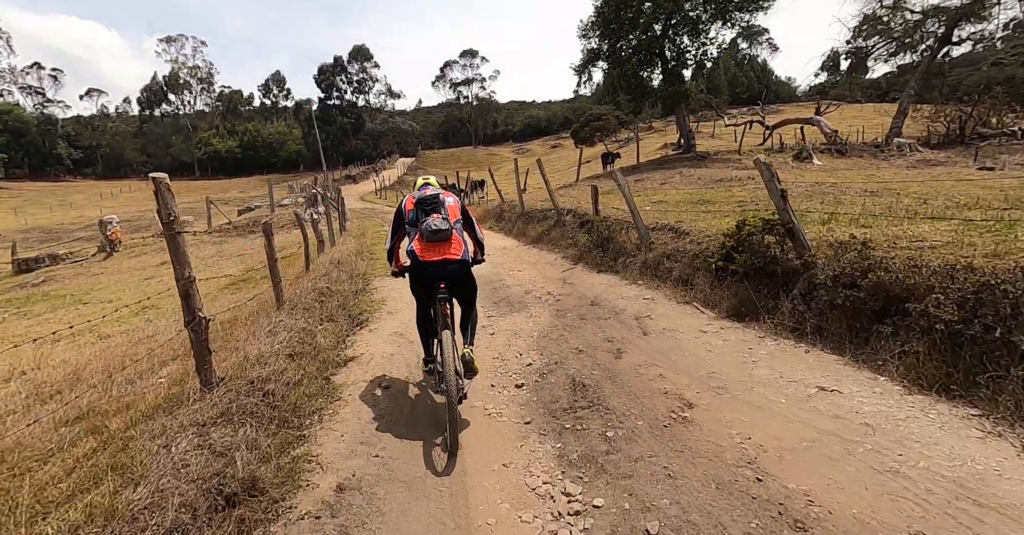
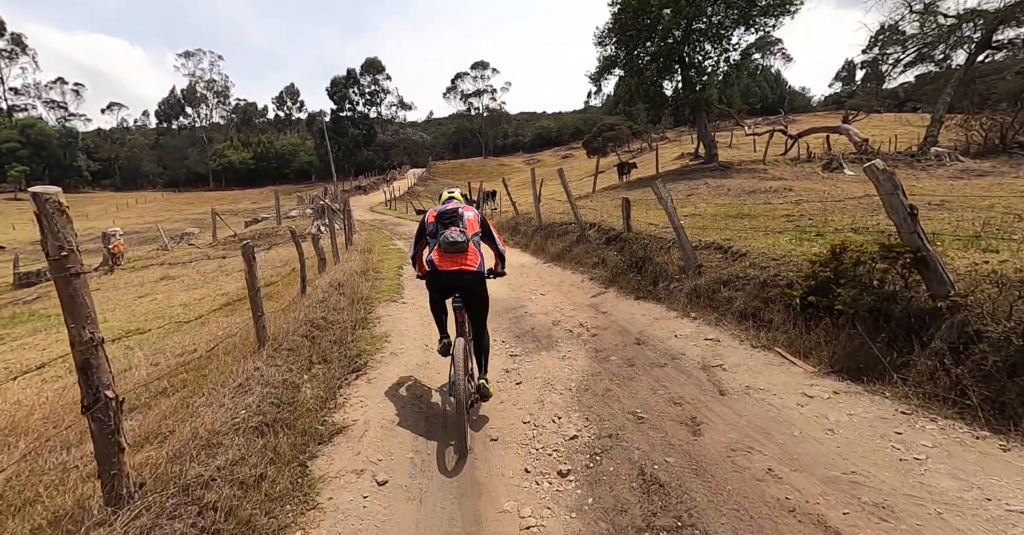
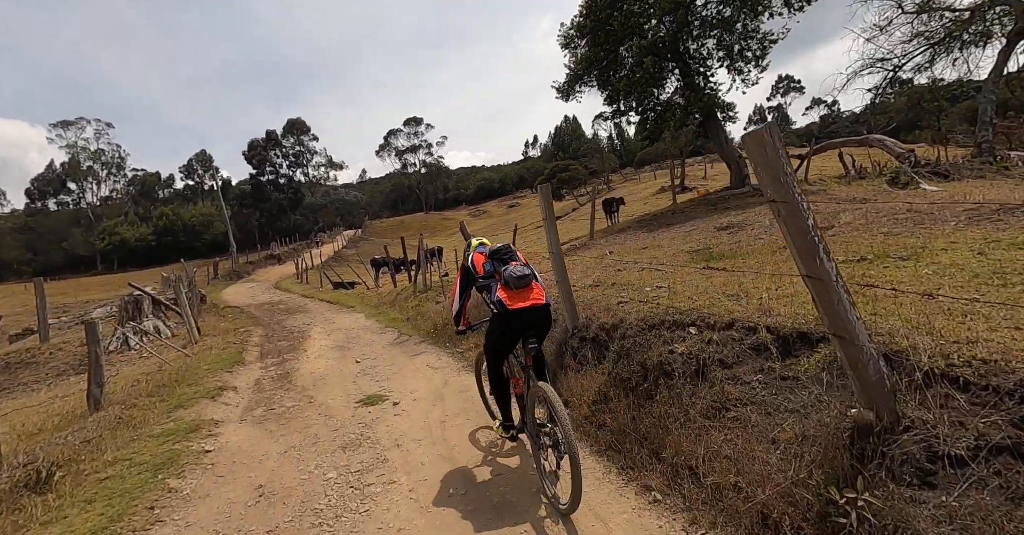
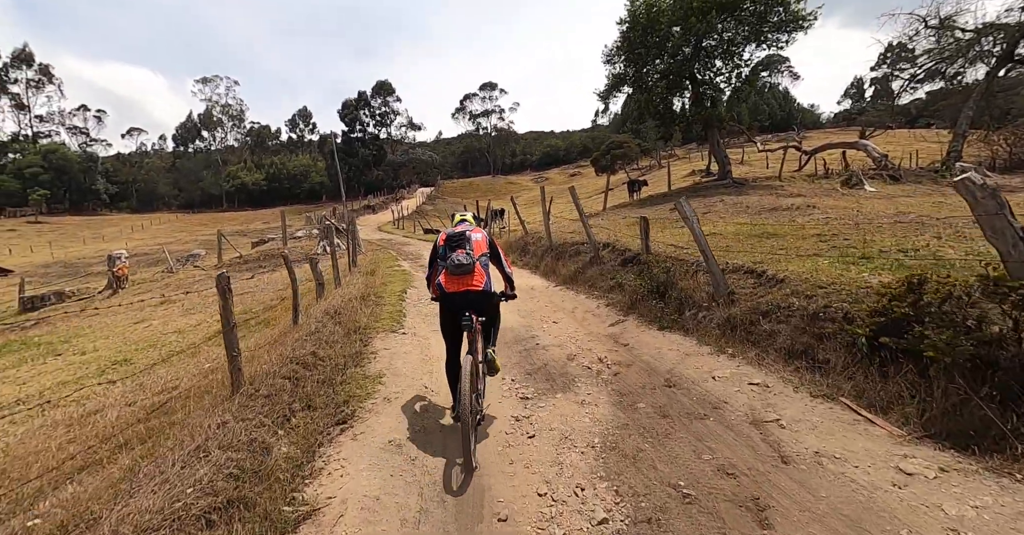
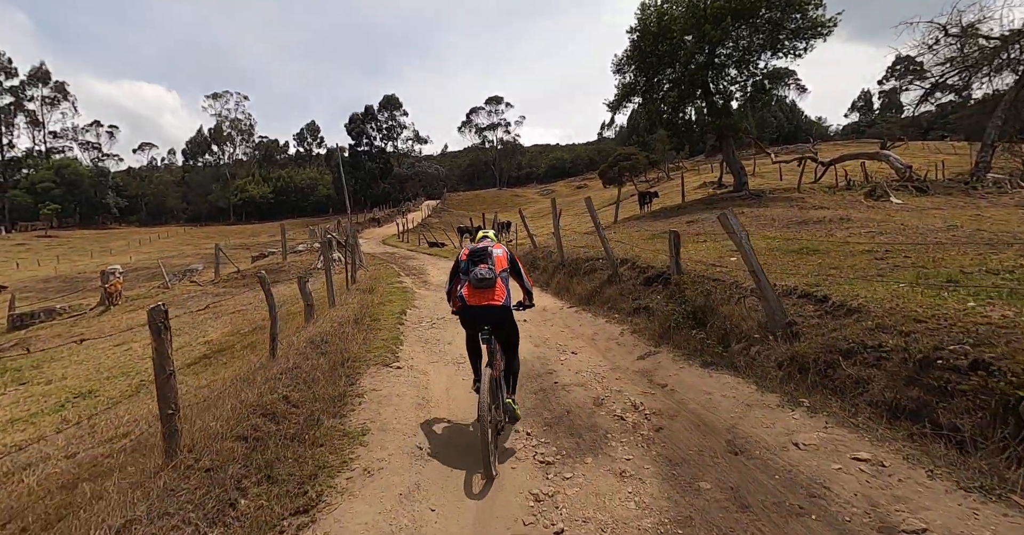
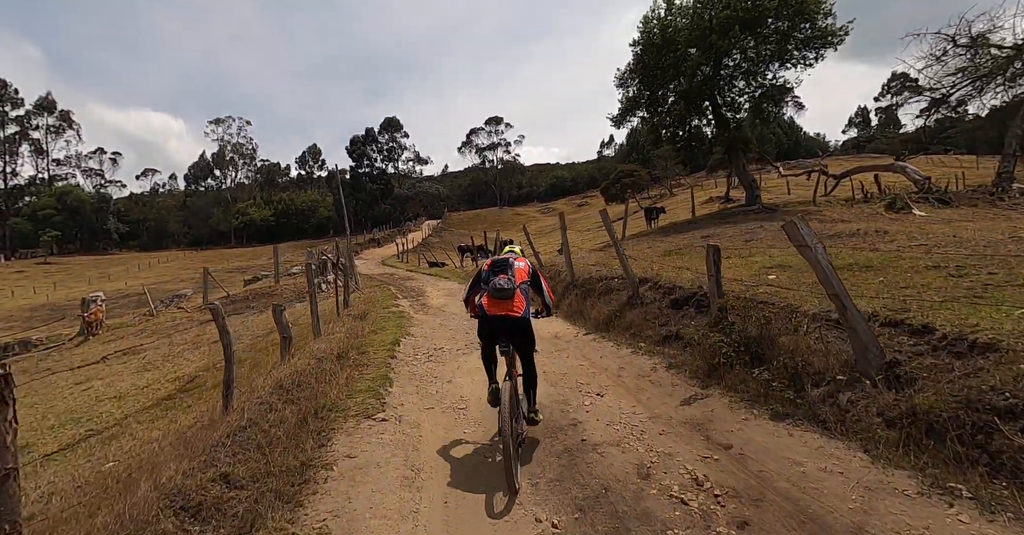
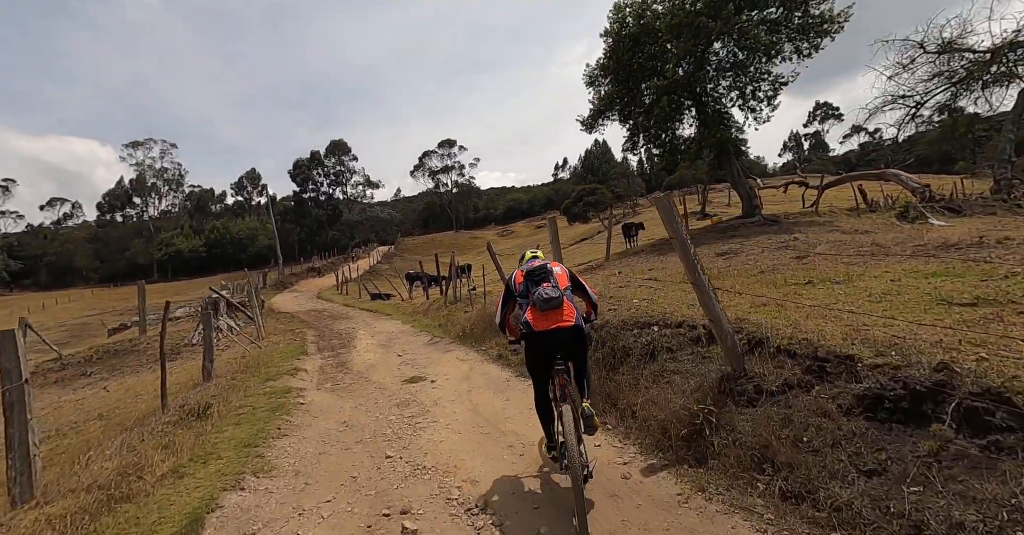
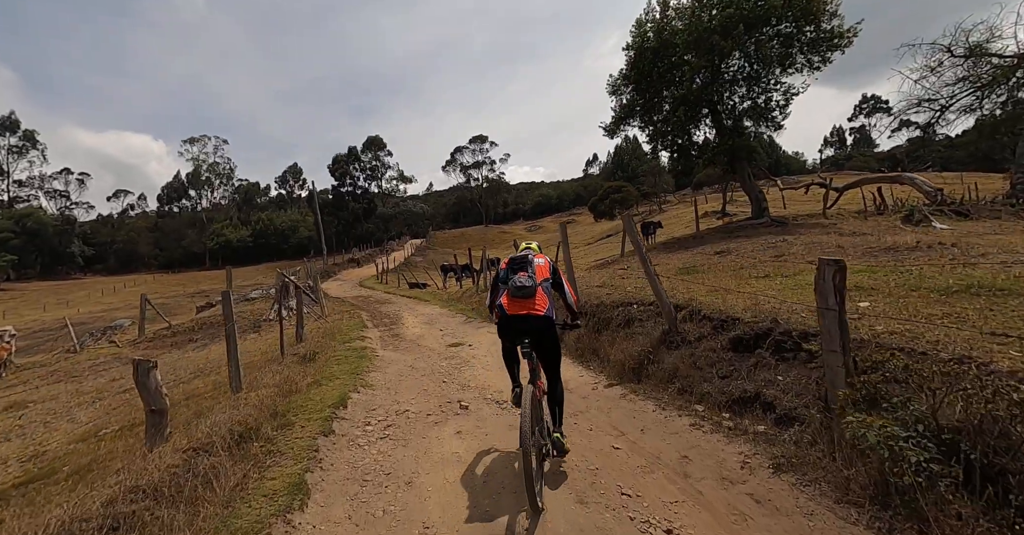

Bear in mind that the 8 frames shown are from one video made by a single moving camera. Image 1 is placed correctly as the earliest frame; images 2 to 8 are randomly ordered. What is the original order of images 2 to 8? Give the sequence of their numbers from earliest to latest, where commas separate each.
2, 4, 5, 6, 8, 7, 3
